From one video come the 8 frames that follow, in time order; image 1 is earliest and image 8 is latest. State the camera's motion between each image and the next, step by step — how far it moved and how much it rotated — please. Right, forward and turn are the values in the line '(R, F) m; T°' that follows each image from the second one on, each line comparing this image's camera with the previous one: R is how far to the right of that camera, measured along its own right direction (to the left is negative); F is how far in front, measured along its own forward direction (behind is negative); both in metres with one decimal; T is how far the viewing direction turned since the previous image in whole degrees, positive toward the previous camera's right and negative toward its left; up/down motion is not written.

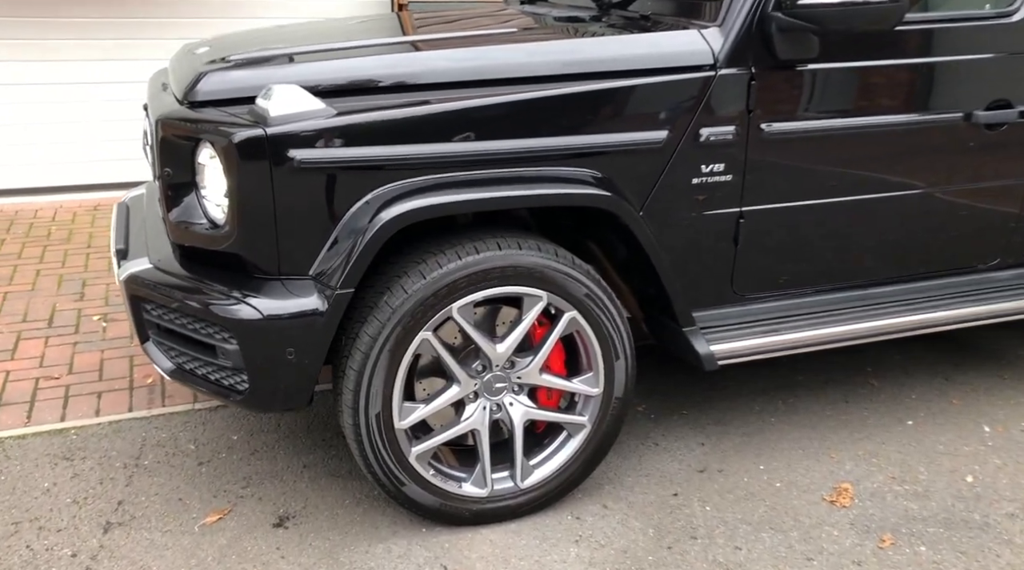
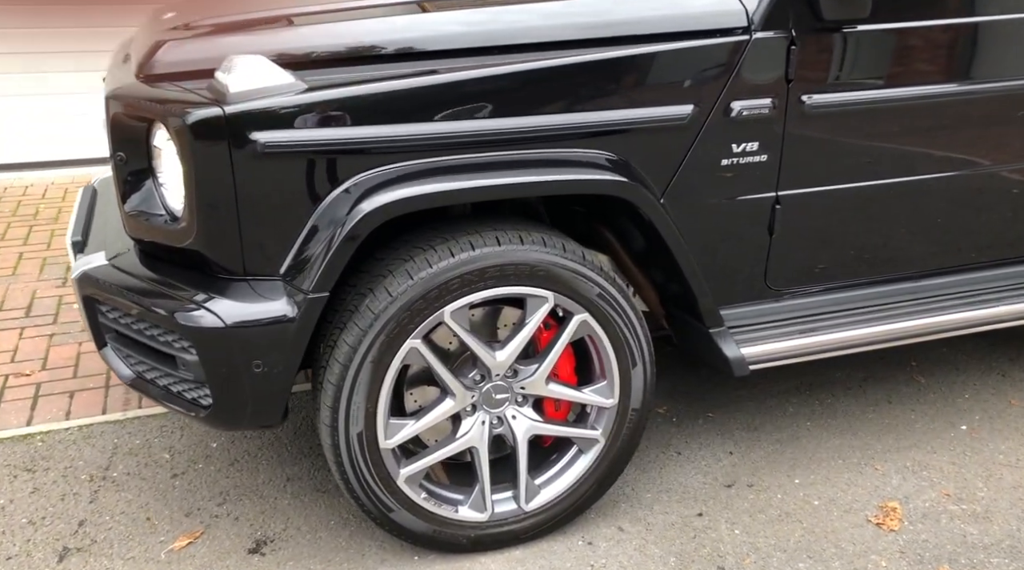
(0.0, +0.3) m; -1°
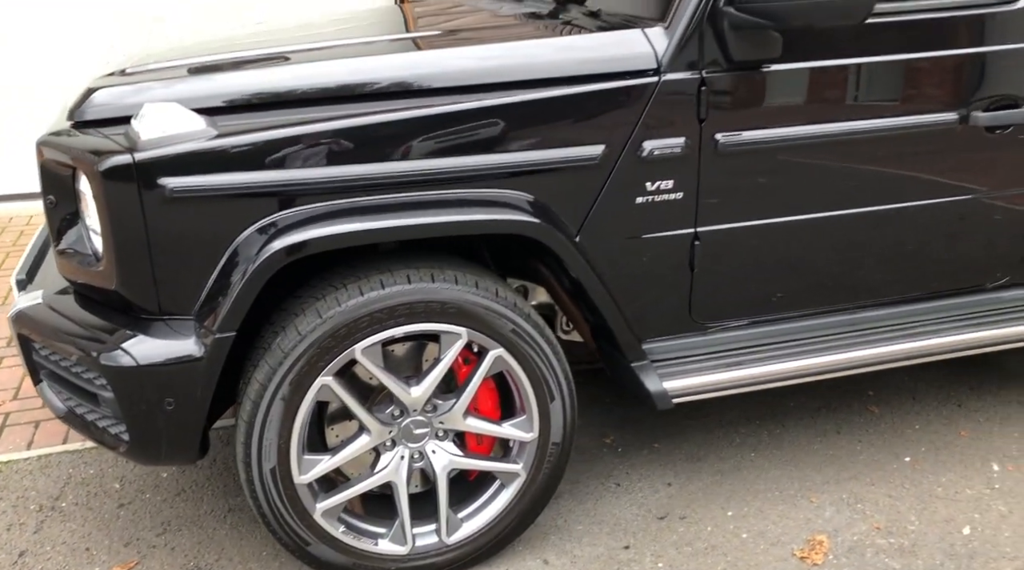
(+0.3, 0.0) m; -2°
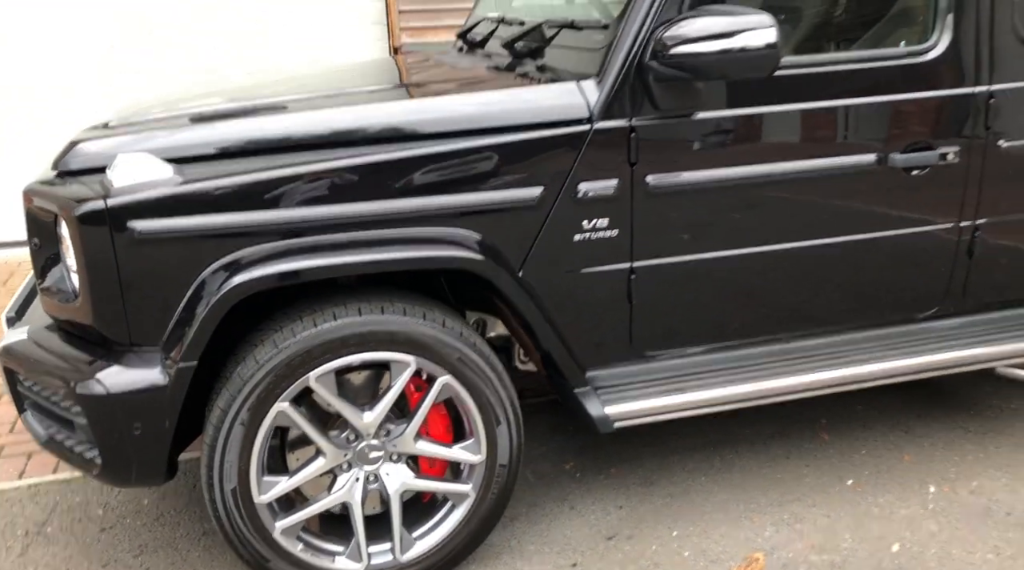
(+0.2, -0.2) m; -1°
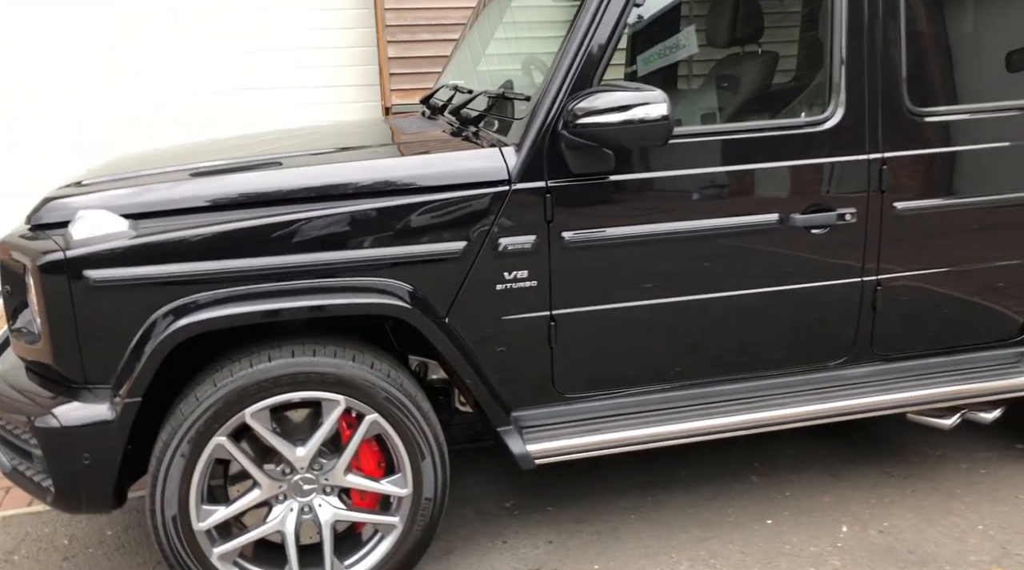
(+0.3, -0.2) m; -1°
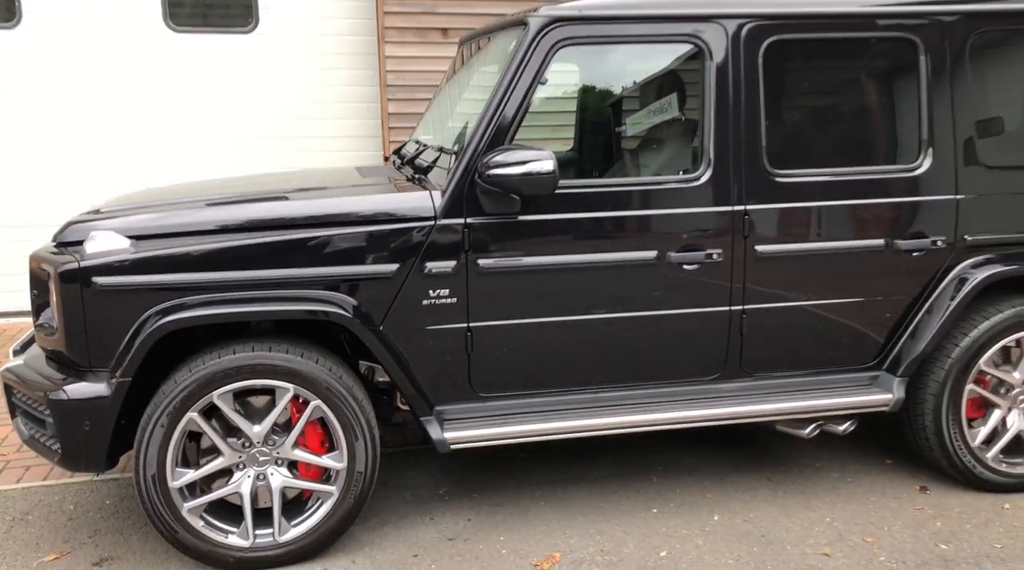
(+0.4, -0.7) m; -2°
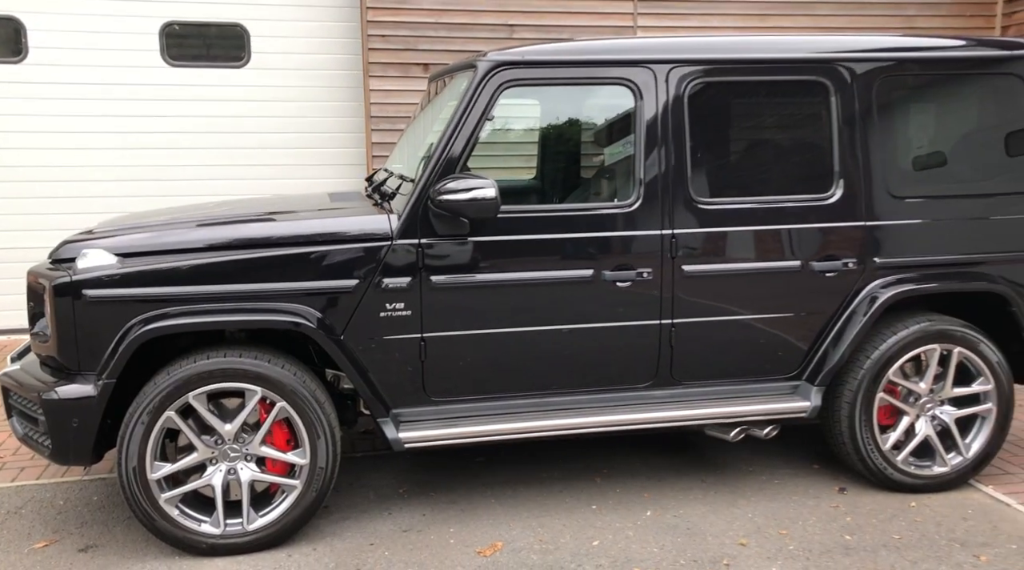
(+0.2, -0.4) m; 0°
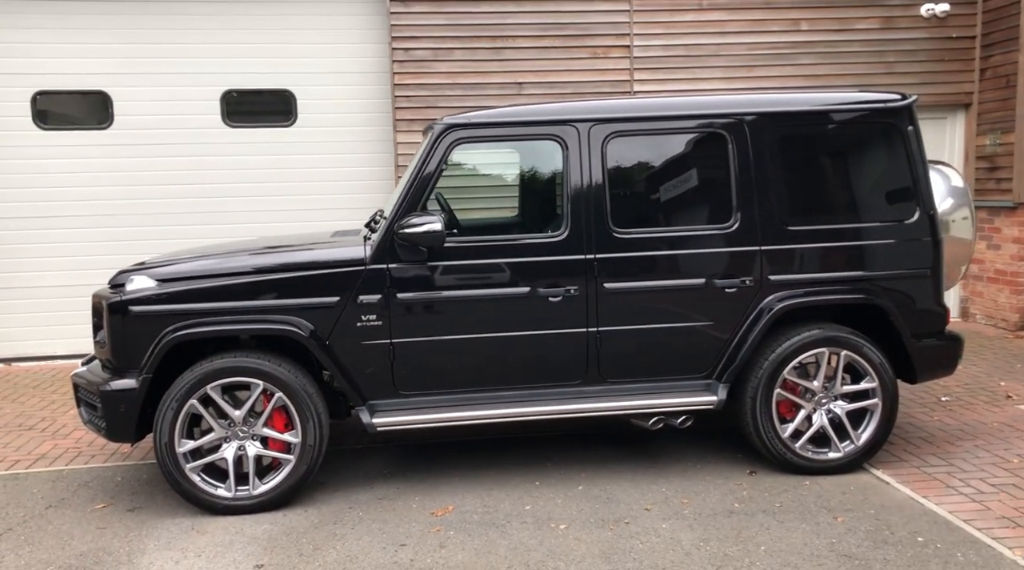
(+0.7, -0.9) m; -5°
